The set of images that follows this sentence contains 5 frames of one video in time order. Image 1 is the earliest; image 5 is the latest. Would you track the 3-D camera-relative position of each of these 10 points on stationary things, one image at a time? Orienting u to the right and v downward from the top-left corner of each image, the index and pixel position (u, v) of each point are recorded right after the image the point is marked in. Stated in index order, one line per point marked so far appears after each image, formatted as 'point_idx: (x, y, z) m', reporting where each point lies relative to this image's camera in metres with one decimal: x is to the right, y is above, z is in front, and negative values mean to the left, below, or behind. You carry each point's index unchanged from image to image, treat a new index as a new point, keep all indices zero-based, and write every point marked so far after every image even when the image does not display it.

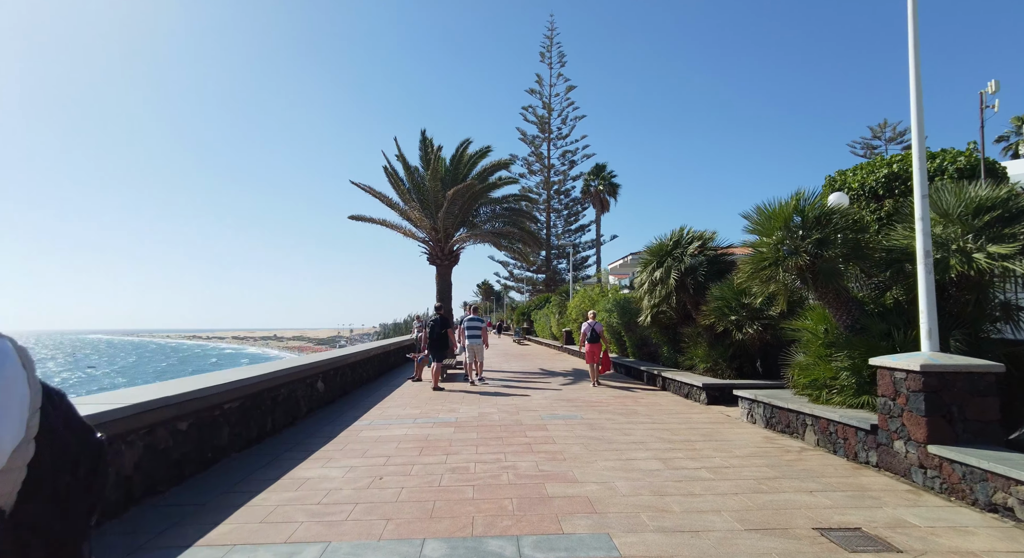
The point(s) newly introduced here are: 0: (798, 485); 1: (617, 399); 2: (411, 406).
0: (+2.5, -1.8, +4.4) m
1: (+1.9, -2.2, +9.3) m
2: (-1.7, -2.2, +8.8) m
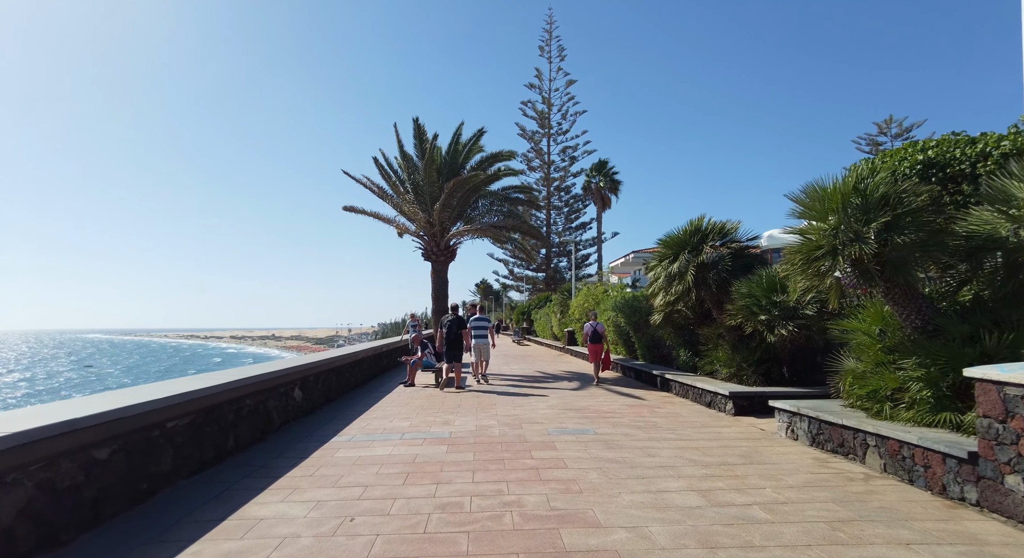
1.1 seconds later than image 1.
0: (+2.5, -1.7, +3.5) m
1: (+1.9, -2.1, +8.3) m
2: (-1.7, -2.1, +7.8) m
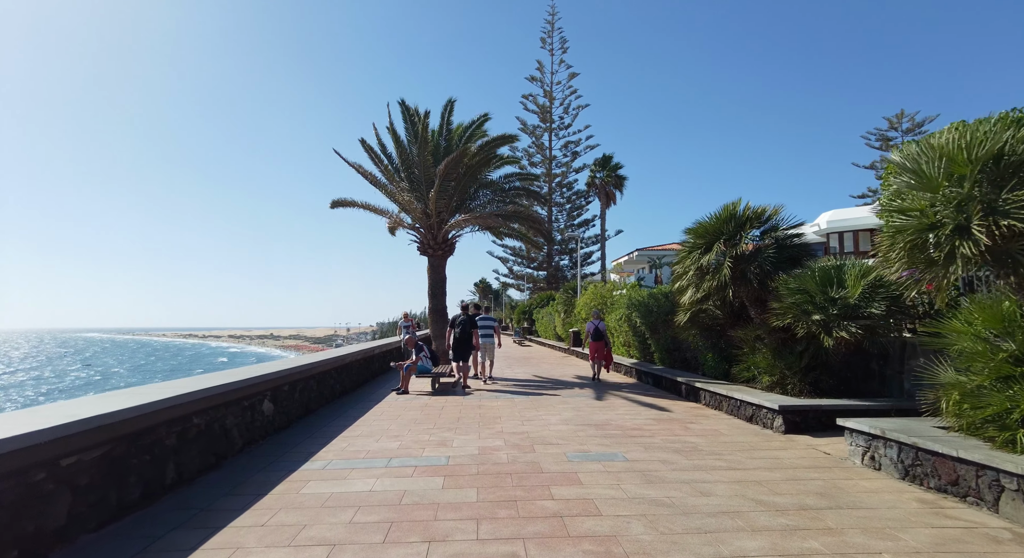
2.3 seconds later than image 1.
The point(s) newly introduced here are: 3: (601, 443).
0: (+2.6, -1.6, +2.2) m
1: (+2.0, -2.0, +7.1) m
2: (-1.6, -2.0, +6.6) m
3: (+1.0, -1.9, +6.1) m
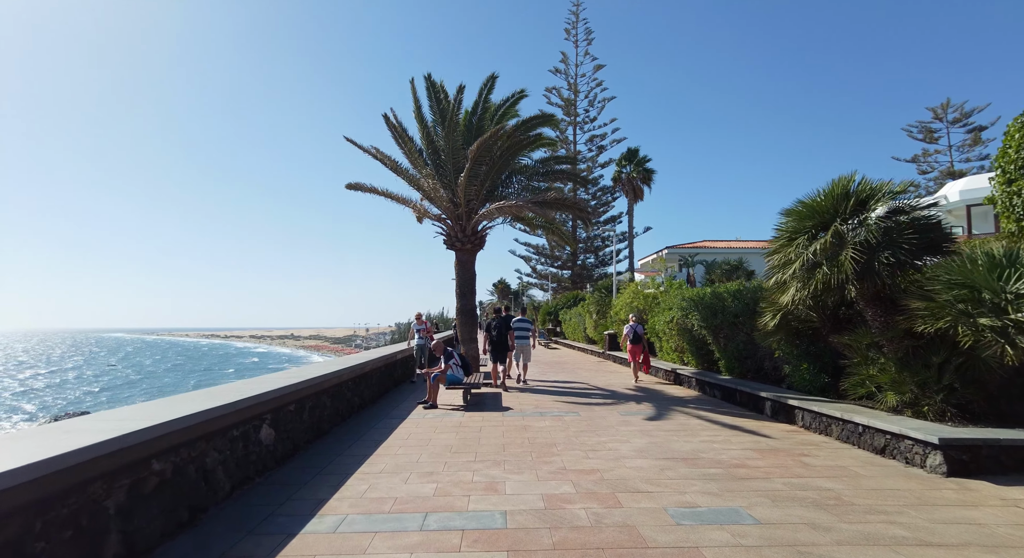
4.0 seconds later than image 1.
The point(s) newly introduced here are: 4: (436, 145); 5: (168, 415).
0: (+3.2, -1.5, +0.6) m
1: (+2.7, -1.9, +5.5) m
2: (-0.9, -1.9, +5.1) m
3: (+1.7, -1.8, +4.5) m
4: (-1.8, +3.2, +12.3) m
5: (-2.6, -1.0, +3.8) m
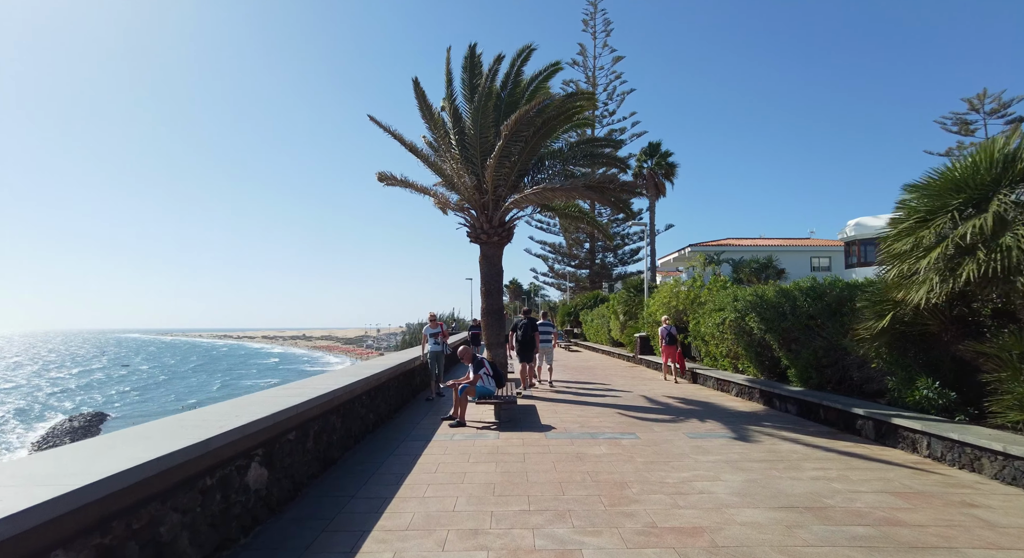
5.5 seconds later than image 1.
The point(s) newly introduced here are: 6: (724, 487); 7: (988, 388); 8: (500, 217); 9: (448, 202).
0: (+3.6, -1.4, -0.8) m
1: (+3.3, -1.8, +4.0) m
2: (-0.4, -1.9, +3.8) m
3: (+2.2, -1.8, +3.1) m
4: (-1.1, +3.3, +11.0) m
5: (-2.0, -0.9, +2.5) m
6: (+2.0, -1.9, +4.8) m
7: (+5.2, -1.2, +5.6) m
8: (-0.3, +1.3, +11.2) m
9: (-1.5, +1.8, +11.6) m
